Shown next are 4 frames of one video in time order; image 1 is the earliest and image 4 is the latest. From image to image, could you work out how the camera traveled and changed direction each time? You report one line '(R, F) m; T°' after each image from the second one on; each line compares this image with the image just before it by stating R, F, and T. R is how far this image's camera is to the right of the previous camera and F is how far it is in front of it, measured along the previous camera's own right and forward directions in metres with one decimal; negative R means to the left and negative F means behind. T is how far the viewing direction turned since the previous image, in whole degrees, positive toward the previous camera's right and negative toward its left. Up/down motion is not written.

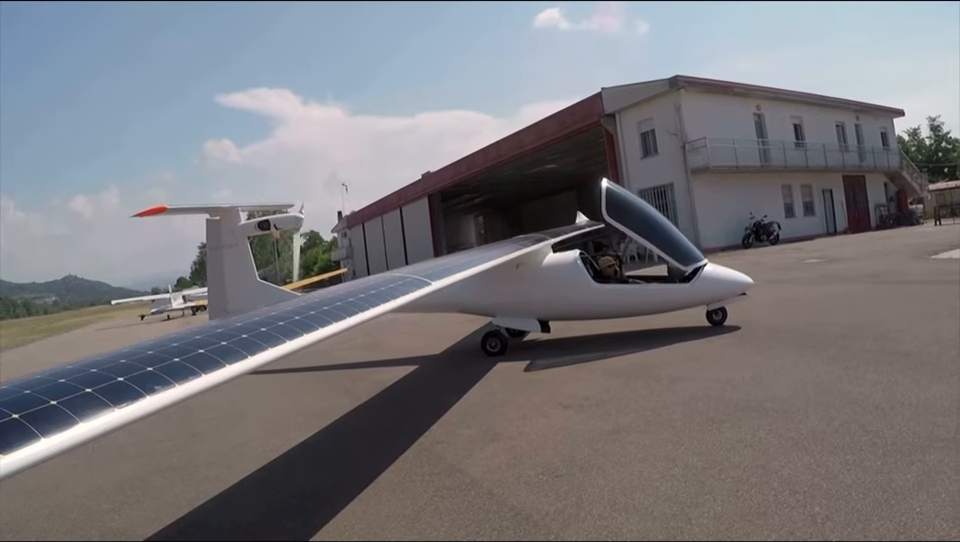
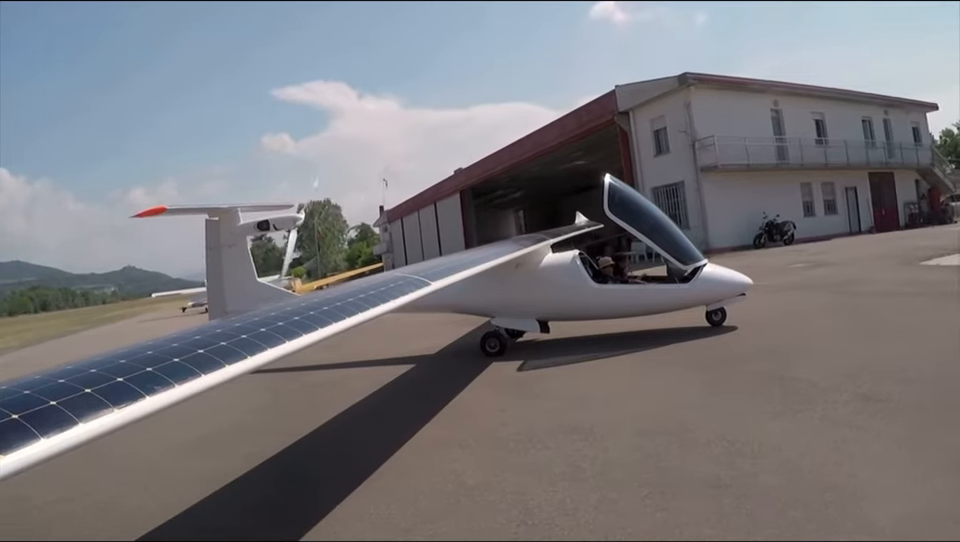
(+1.1, 0.0) m; -2°
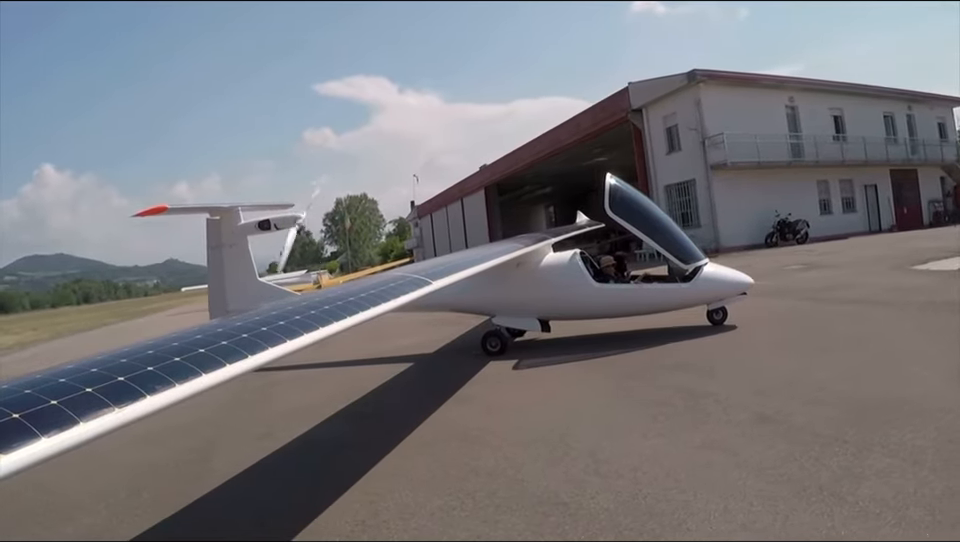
(+0.8, +0.1) m; -2°
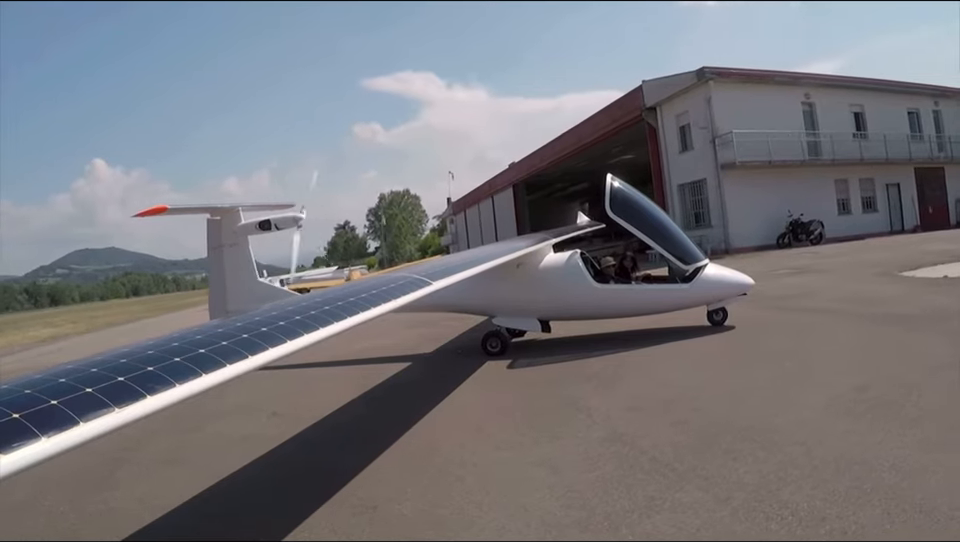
(+0.9, +0.1) m; -2°
